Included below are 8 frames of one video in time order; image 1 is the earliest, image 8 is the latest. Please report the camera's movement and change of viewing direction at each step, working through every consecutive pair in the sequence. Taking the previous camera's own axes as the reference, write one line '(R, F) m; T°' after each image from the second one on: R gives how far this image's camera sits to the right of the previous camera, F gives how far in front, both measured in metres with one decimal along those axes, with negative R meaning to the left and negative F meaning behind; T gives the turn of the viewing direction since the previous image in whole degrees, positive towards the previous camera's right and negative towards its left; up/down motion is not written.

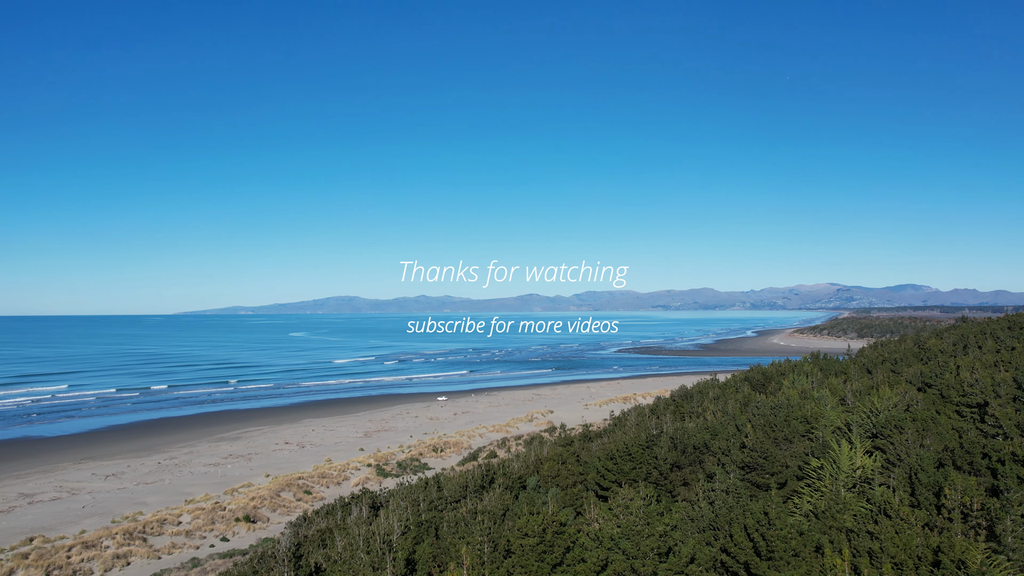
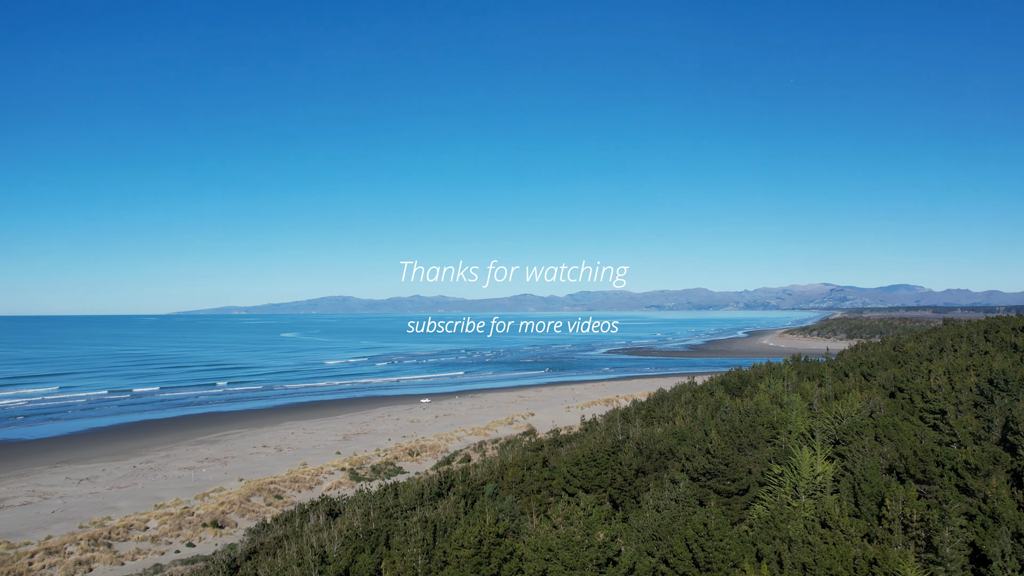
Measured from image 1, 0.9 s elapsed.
(+0.7, 0.0) m; 0°
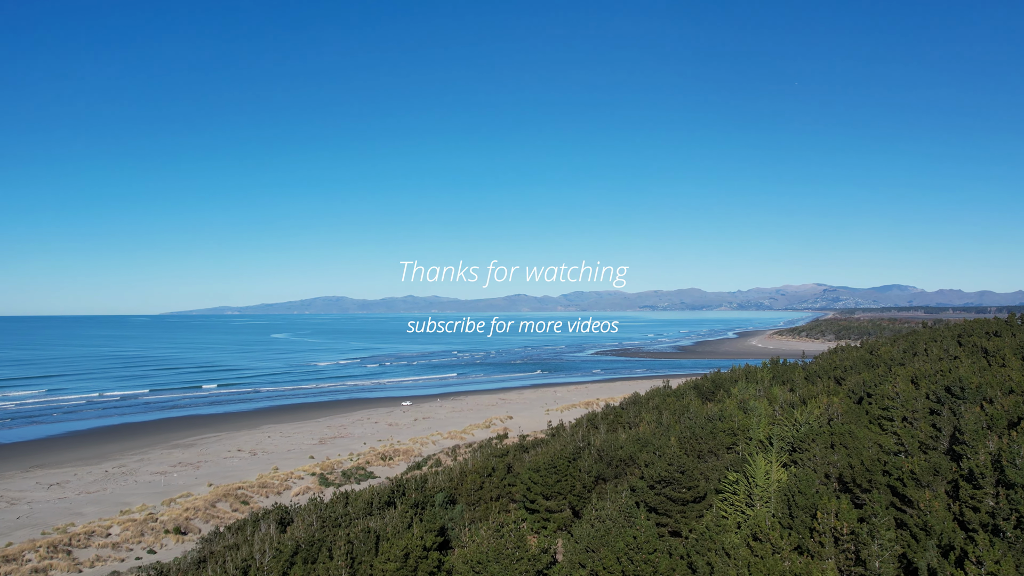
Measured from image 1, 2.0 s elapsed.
(+0.9, 0.0) m; 0°
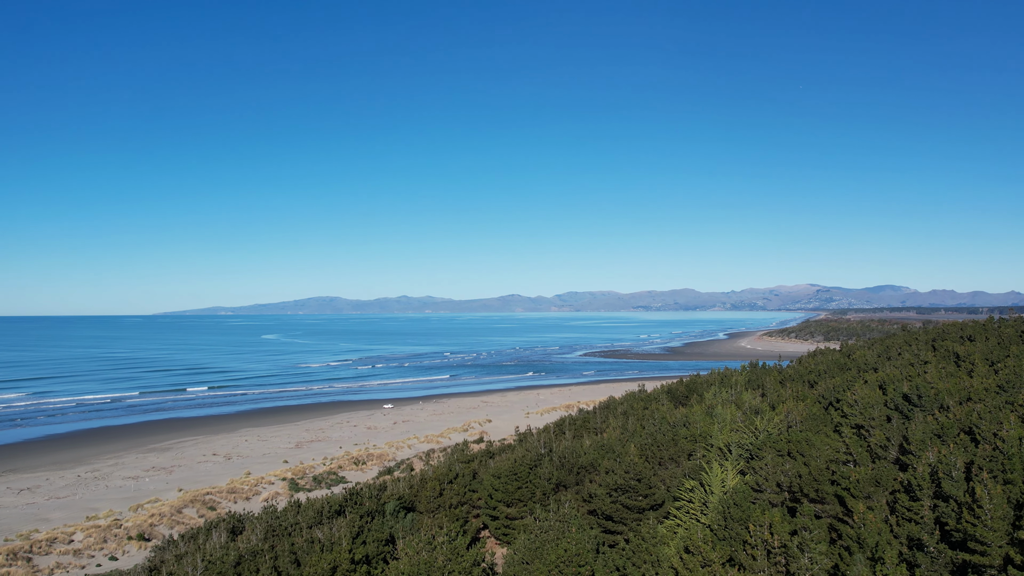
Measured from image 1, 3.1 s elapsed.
(+0.9, 0.0) m; 0°
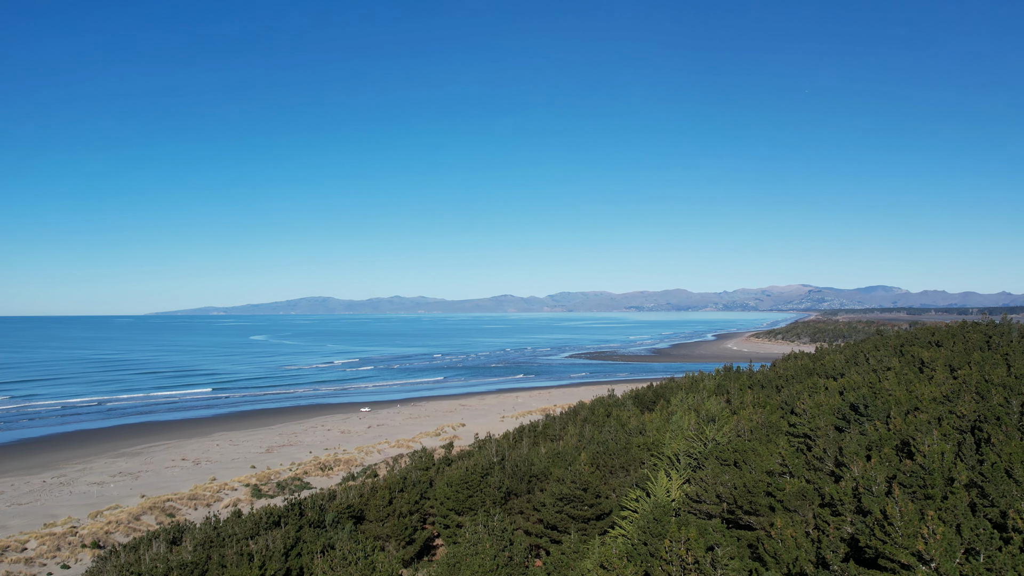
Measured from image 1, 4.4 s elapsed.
(+1.1, 0.0) m; 0°
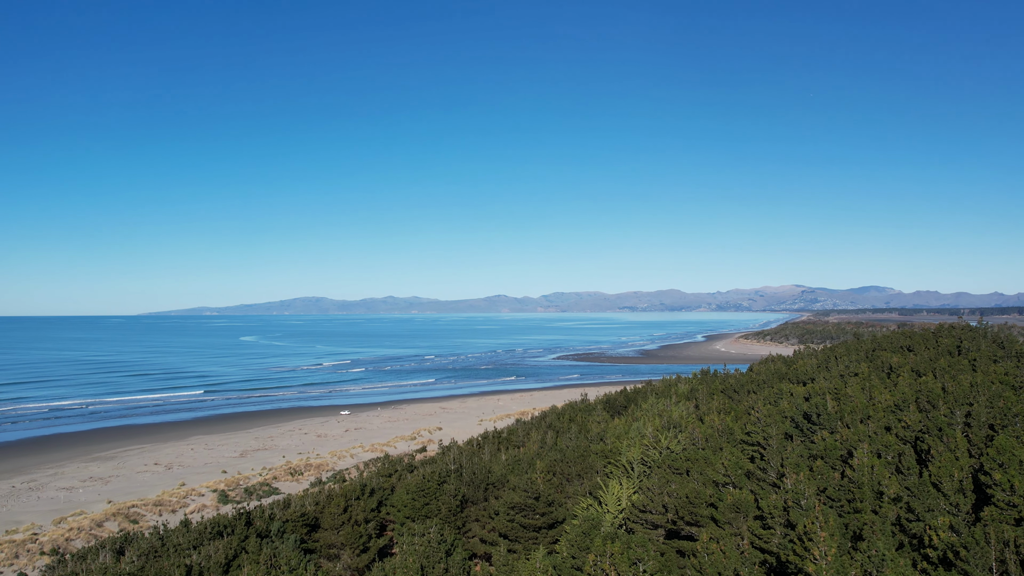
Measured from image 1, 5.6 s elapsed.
(+1.0, 0.0) m; 0°
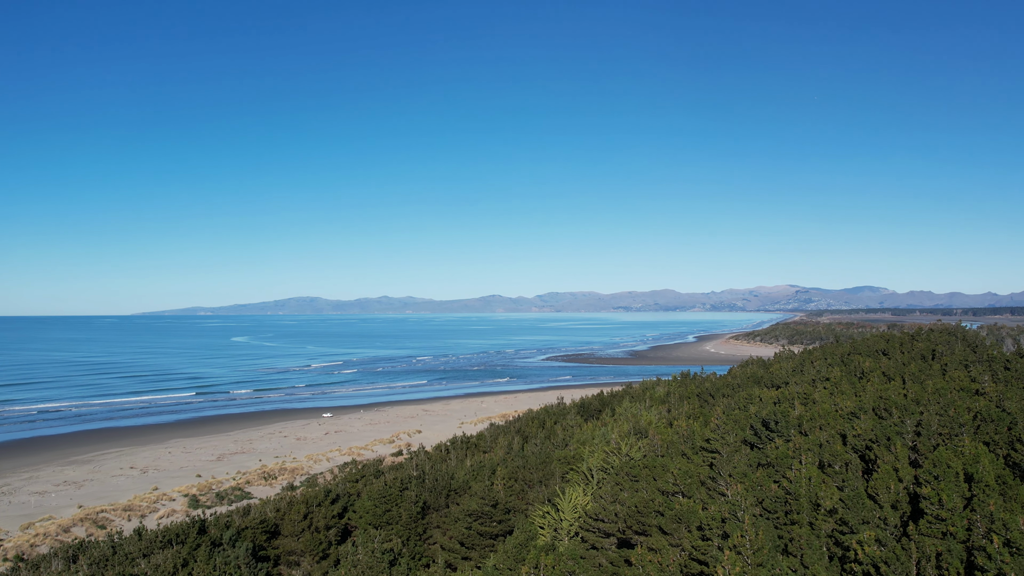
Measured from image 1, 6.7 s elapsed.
(+0.8, 0.0) m; 0°
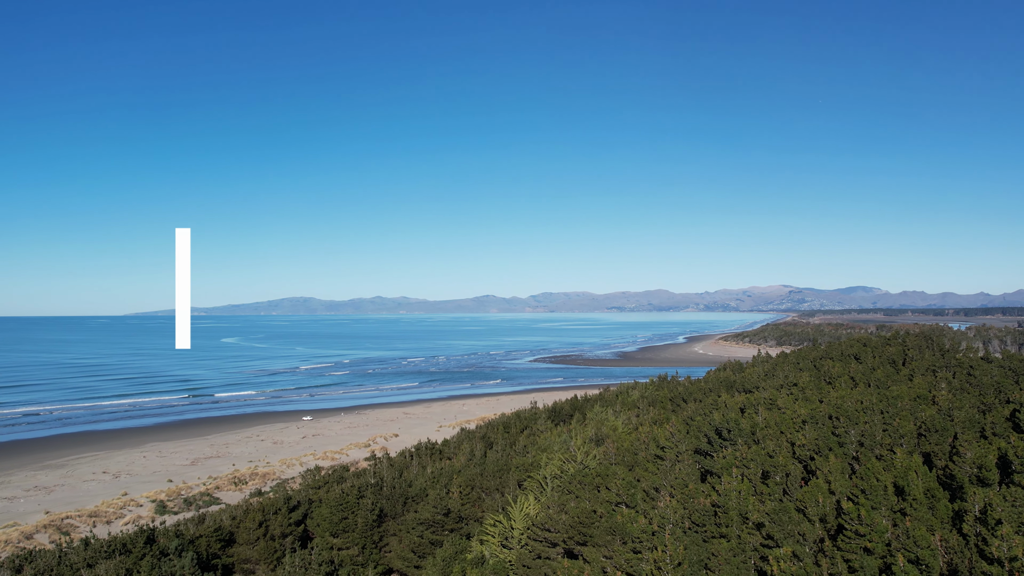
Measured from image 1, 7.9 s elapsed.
(+0.9, 0.0) m; 0°
